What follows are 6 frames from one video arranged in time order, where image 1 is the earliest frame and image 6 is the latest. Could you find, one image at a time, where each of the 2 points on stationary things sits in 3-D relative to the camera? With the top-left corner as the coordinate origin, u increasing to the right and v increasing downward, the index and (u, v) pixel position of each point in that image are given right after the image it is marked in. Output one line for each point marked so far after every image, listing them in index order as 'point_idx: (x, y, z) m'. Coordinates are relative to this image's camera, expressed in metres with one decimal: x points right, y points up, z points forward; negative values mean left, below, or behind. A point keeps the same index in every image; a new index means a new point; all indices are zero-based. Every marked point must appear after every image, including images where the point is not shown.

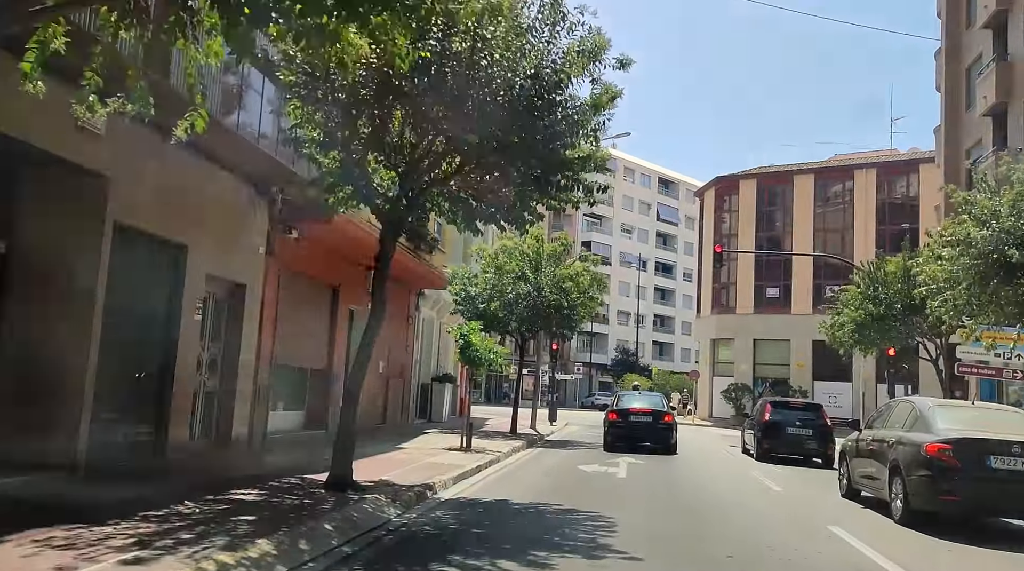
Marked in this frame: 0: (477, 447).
0: (-0.8, -3.7, +19.1) m
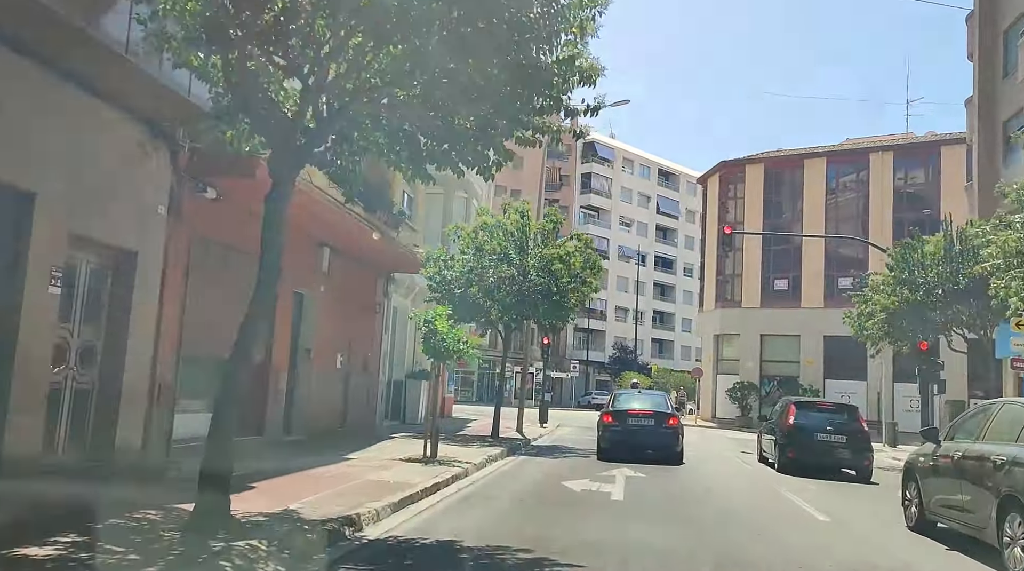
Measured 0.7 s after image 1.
0: (-1.3, -3.3, +15.9) m
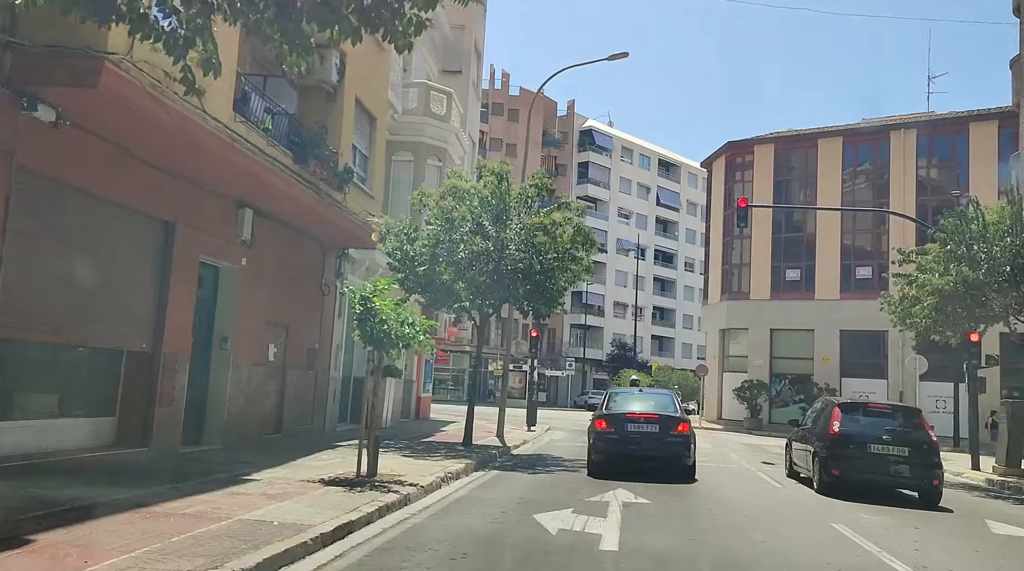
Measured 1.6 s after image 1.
0: (-1.8, -2.8, +12.3) m
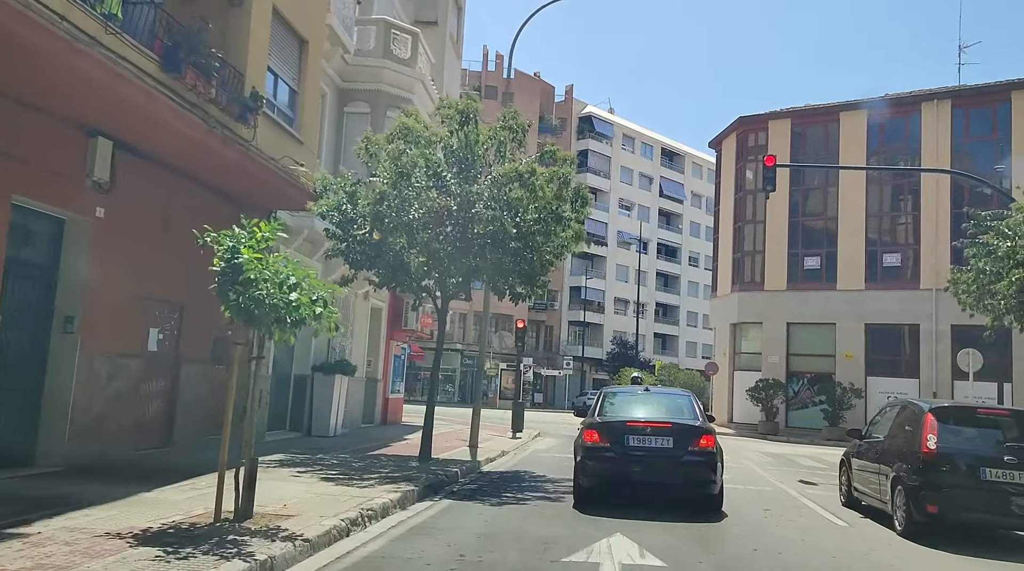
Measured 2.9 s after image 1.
0: (-2.4, -2.3, +8.3) m
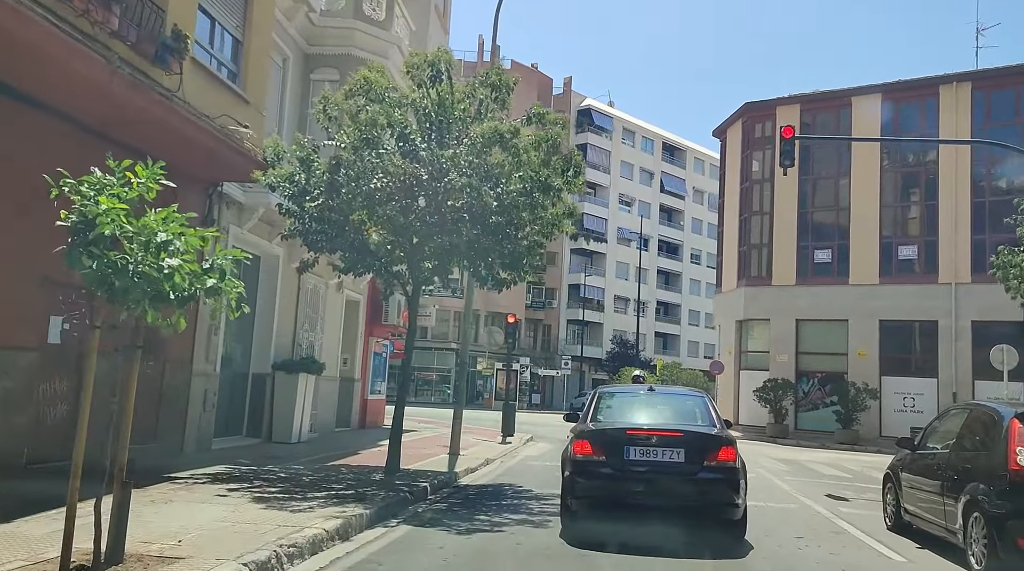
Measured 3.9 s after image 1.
0: (-2.7, -2.0, +6.3) m
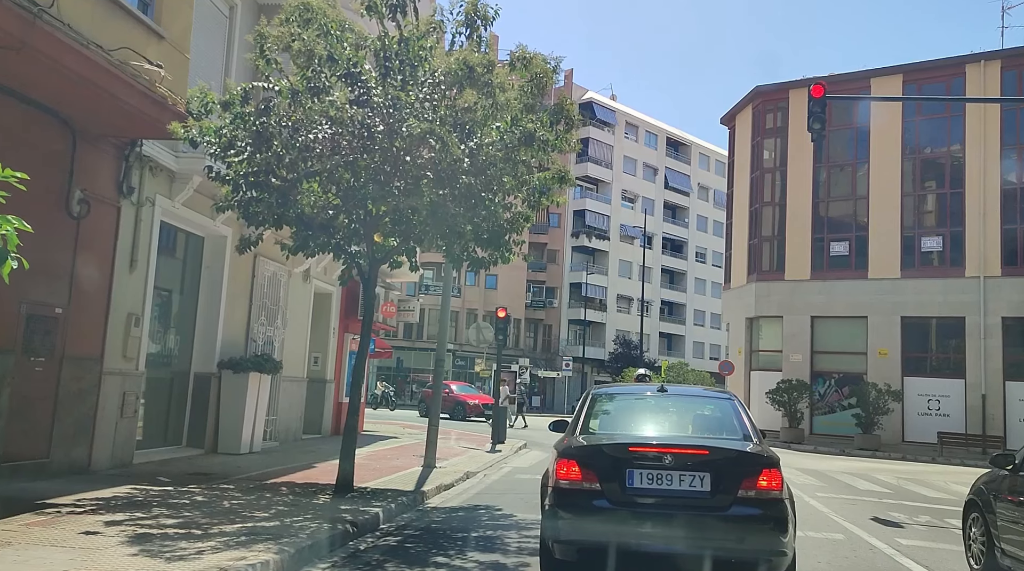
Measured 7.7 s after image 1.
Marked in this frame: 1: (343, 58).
0: (-3.0, -1.7, +4.0) m
1: (-1.9, +2.6, +9.7) m
